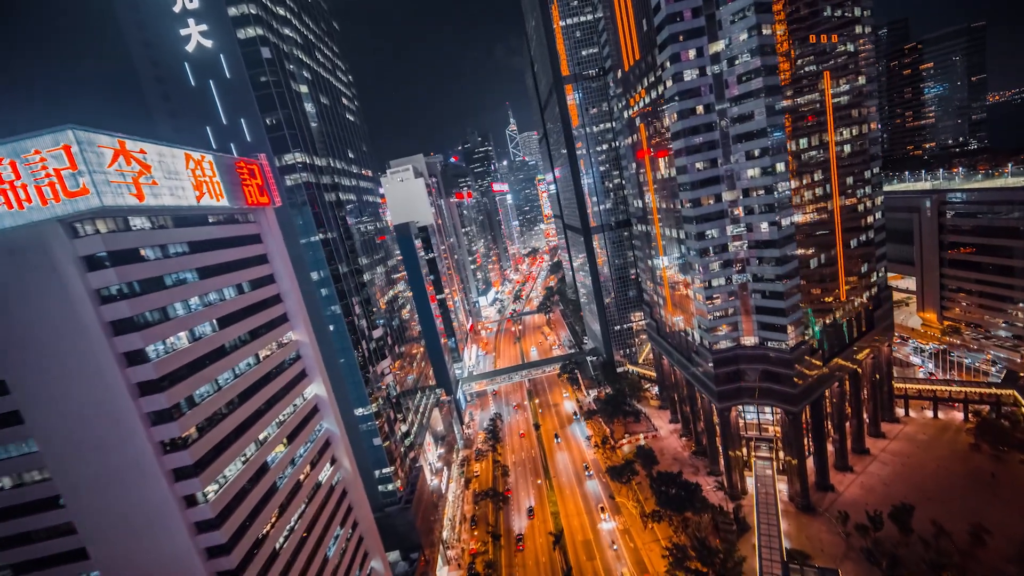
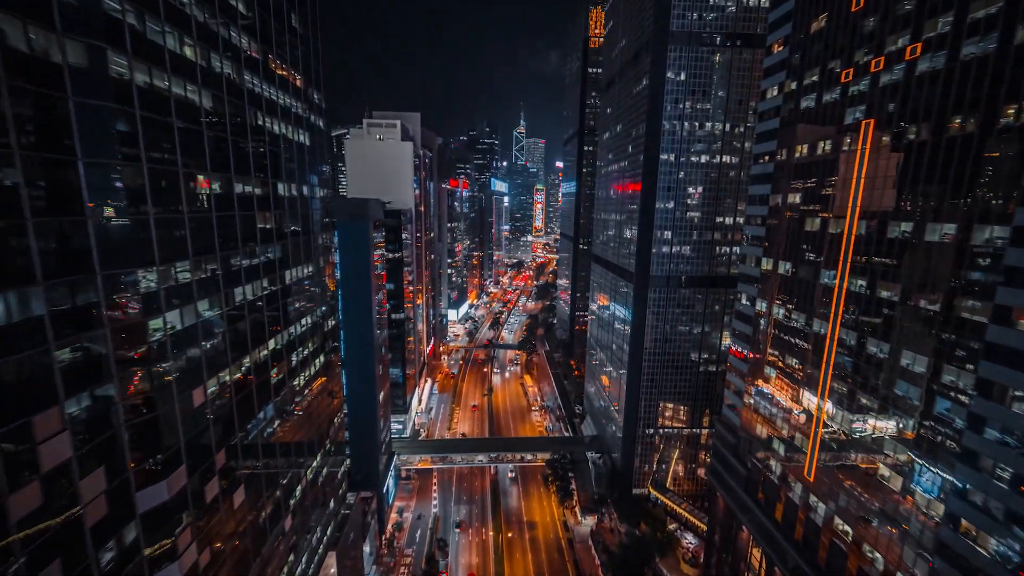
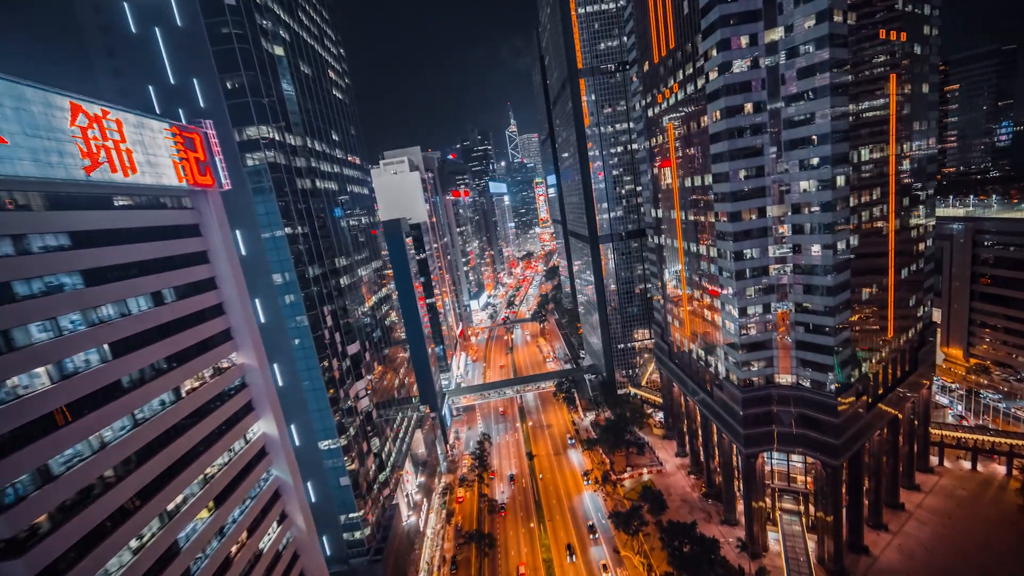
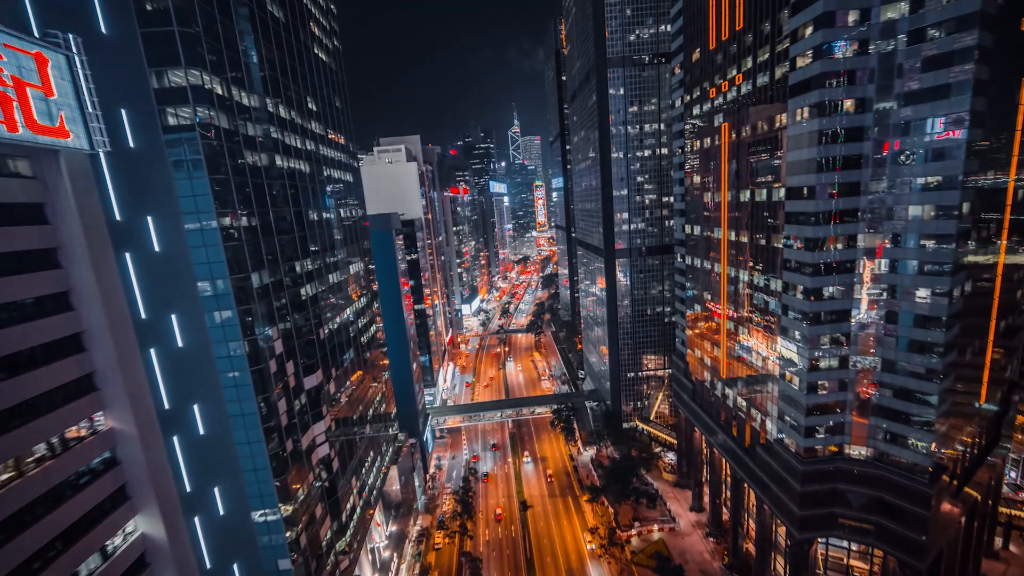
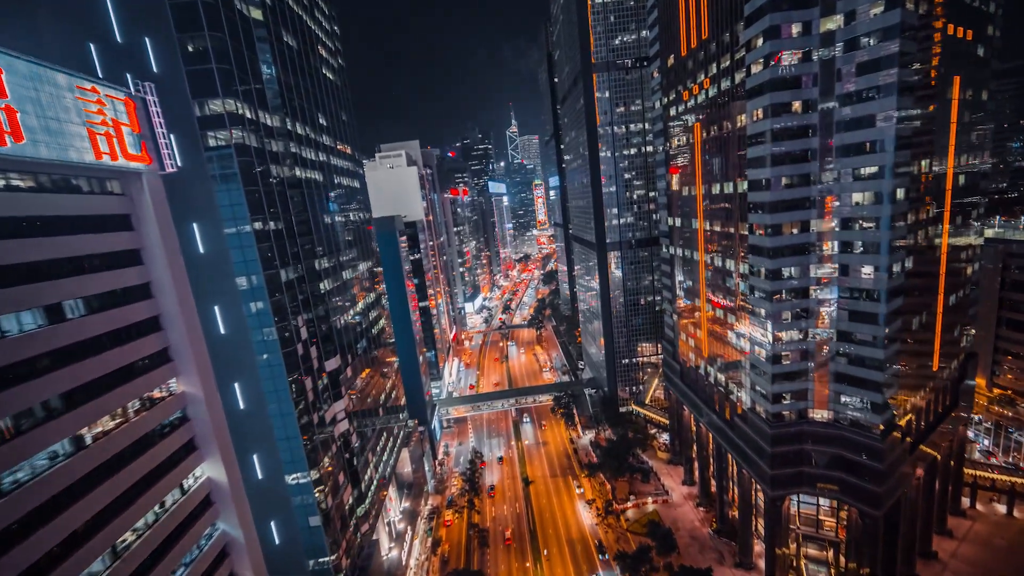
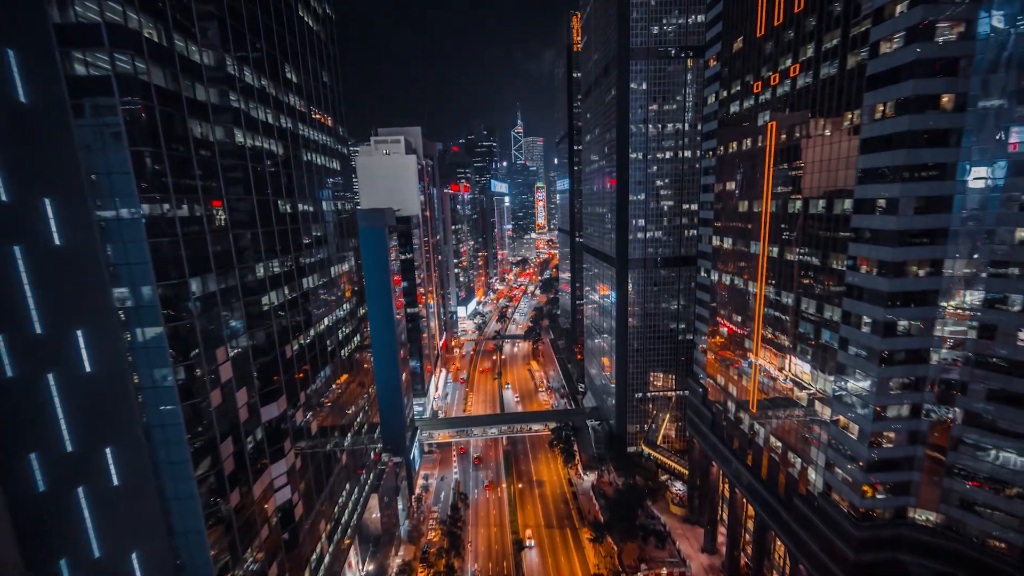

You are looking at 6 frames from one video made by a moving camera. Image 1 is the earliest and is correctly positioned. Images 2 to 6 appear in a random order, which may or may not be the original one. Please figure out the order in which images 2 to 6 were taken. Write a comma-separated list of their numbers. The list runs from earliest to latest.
3, 5, 4, 6, 2
